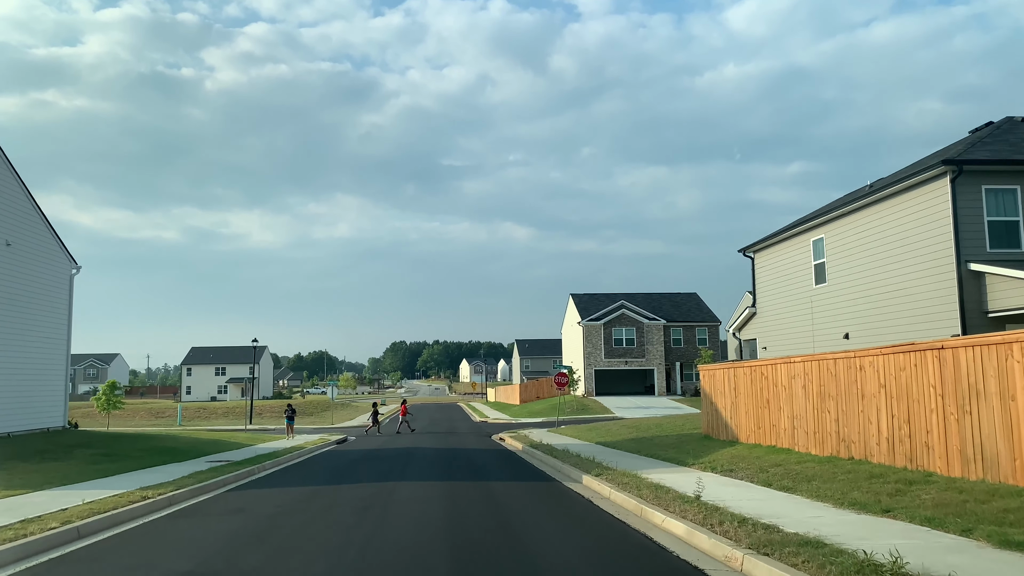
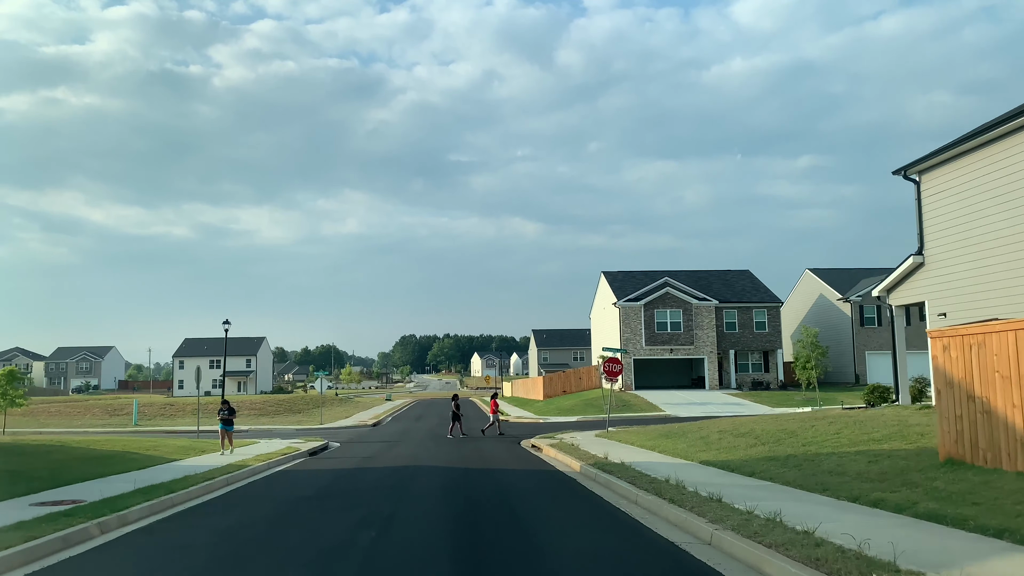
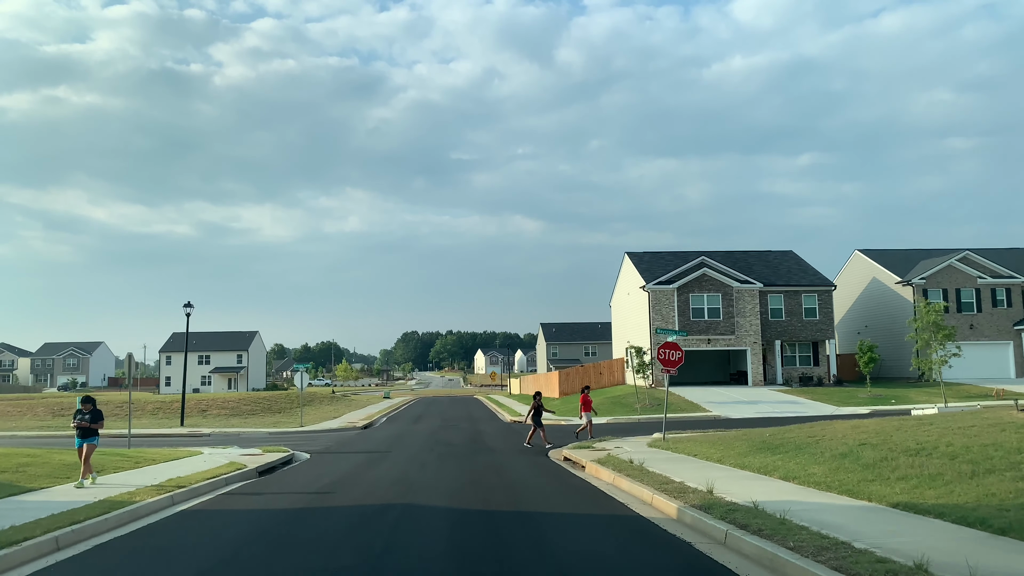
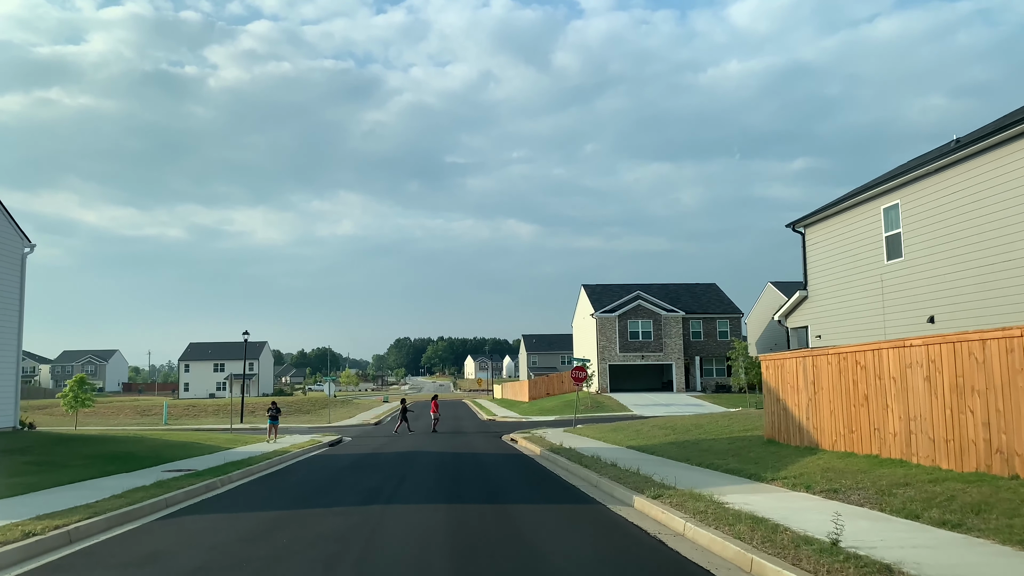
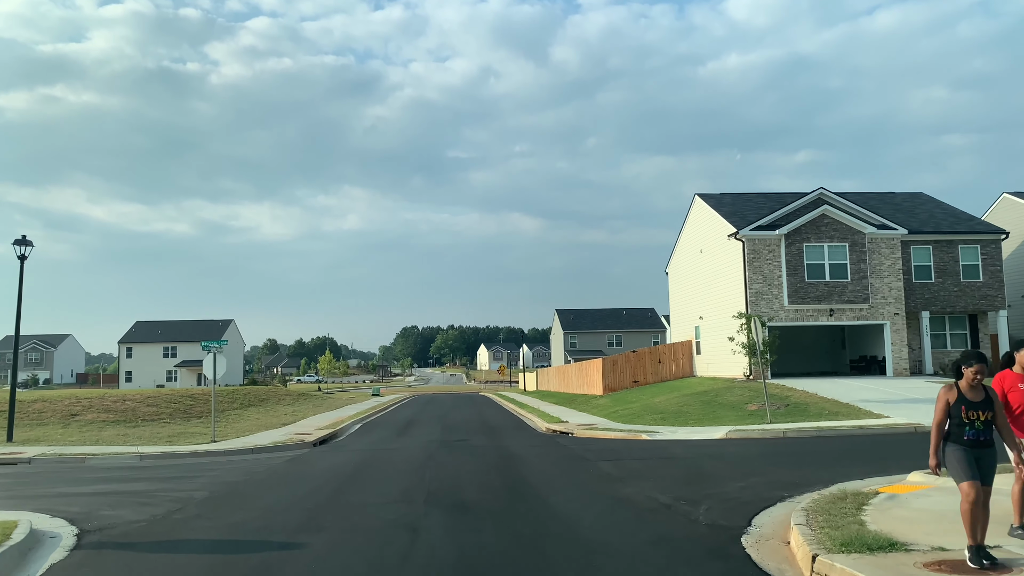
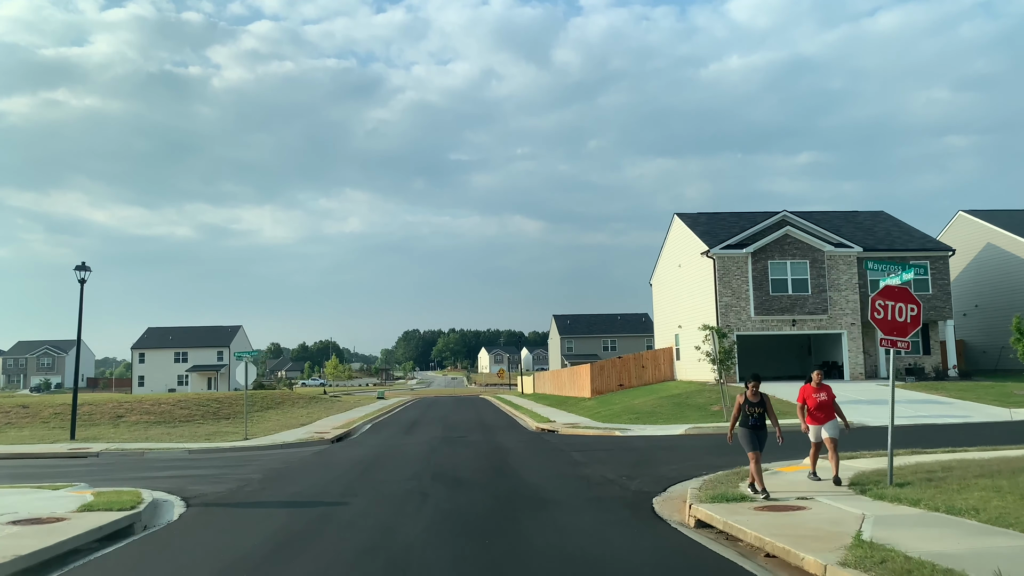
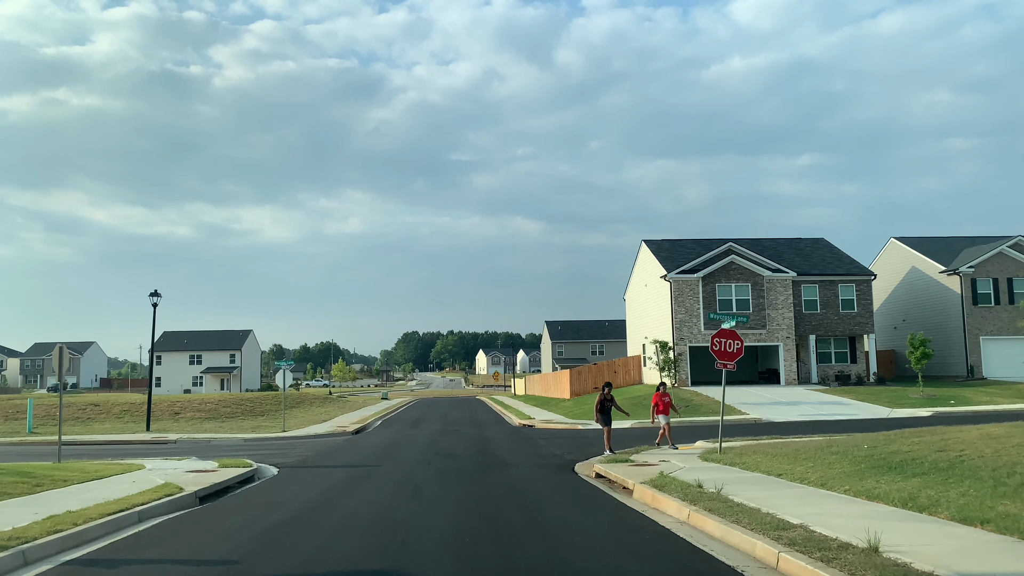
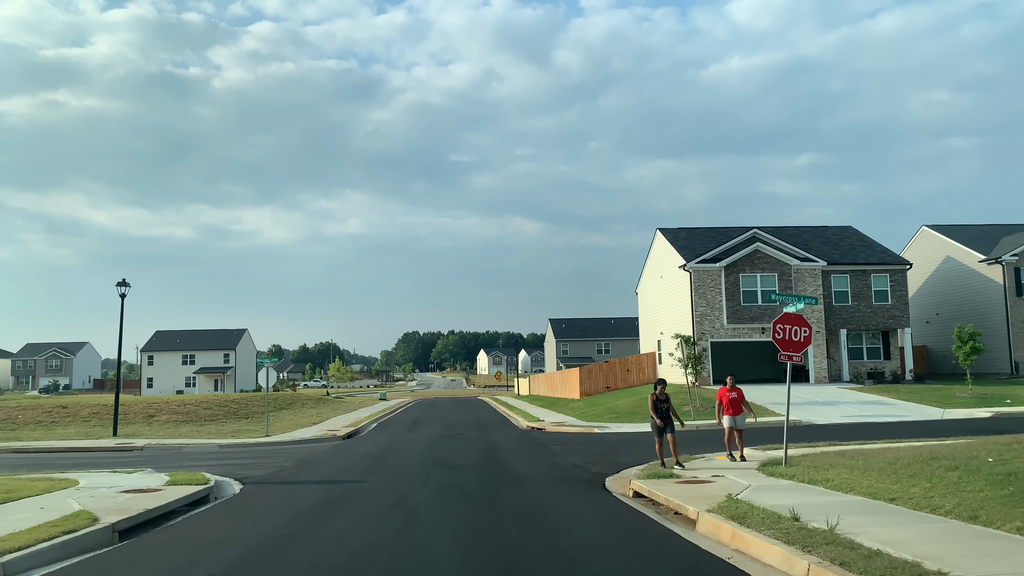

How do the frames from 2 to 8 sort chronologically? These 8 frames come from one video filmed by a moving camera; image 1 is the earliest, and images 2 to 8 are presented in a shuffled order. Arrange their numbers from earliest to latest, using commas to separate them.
4, 2, 3, 7, 8, 6, 5
